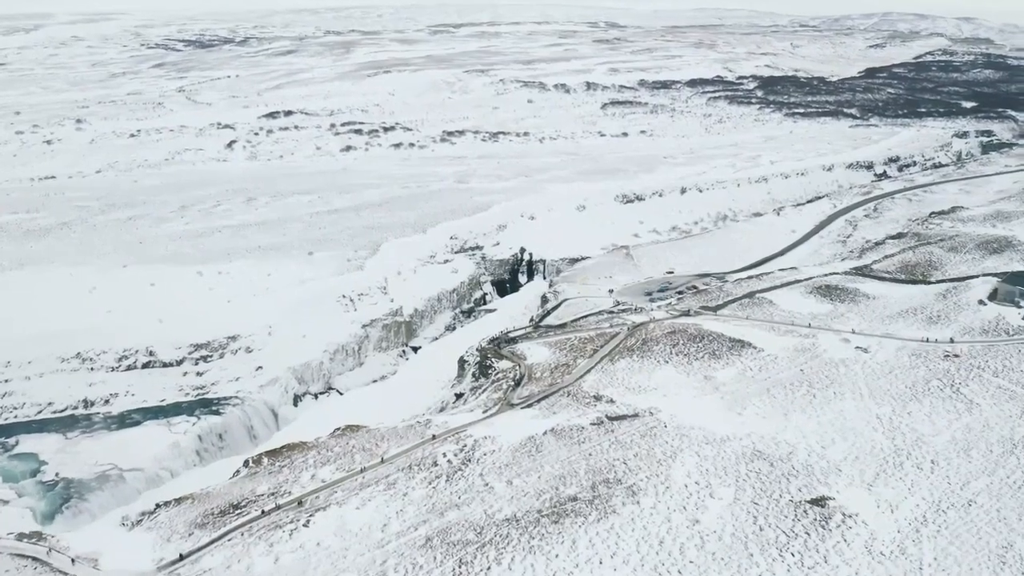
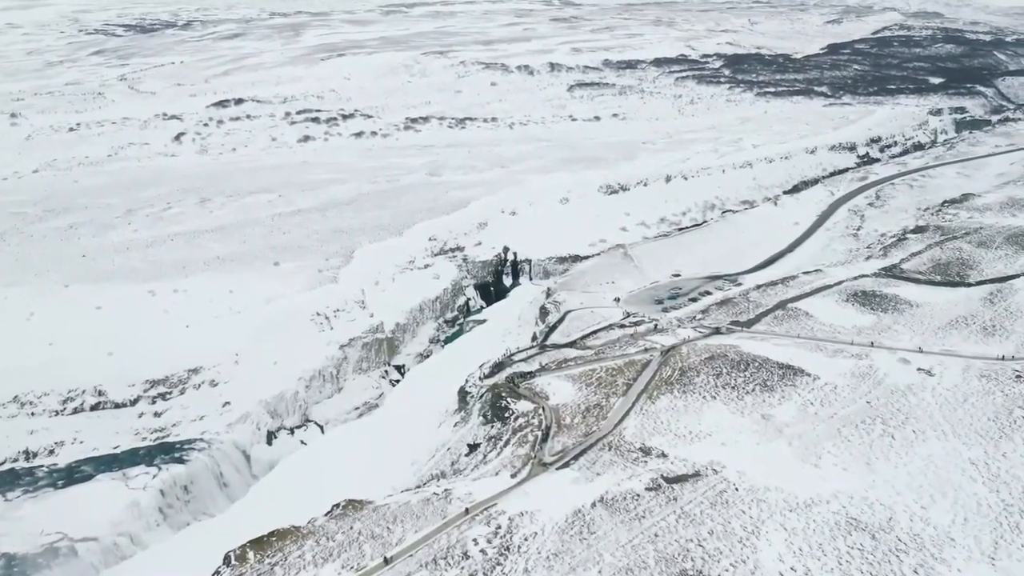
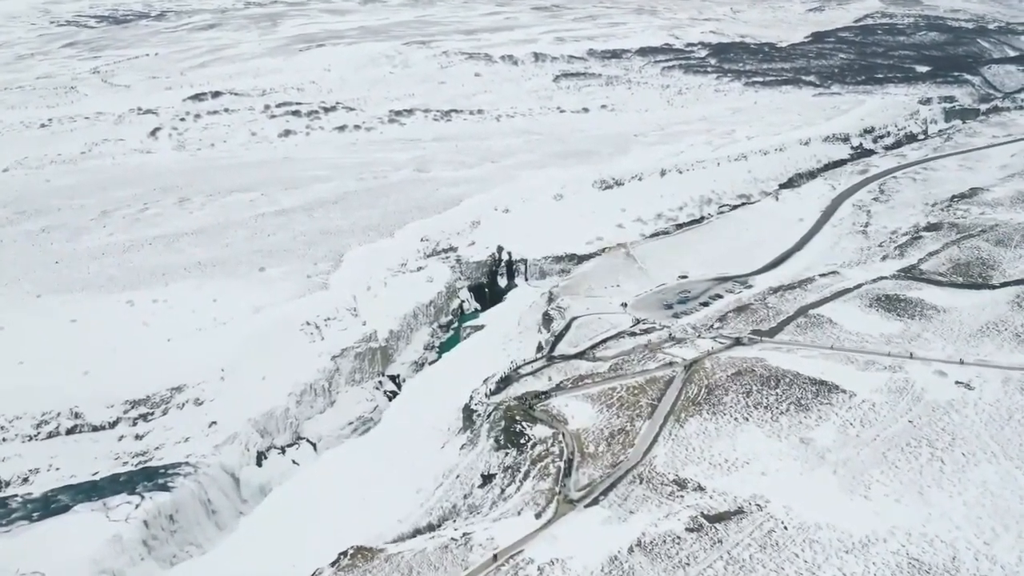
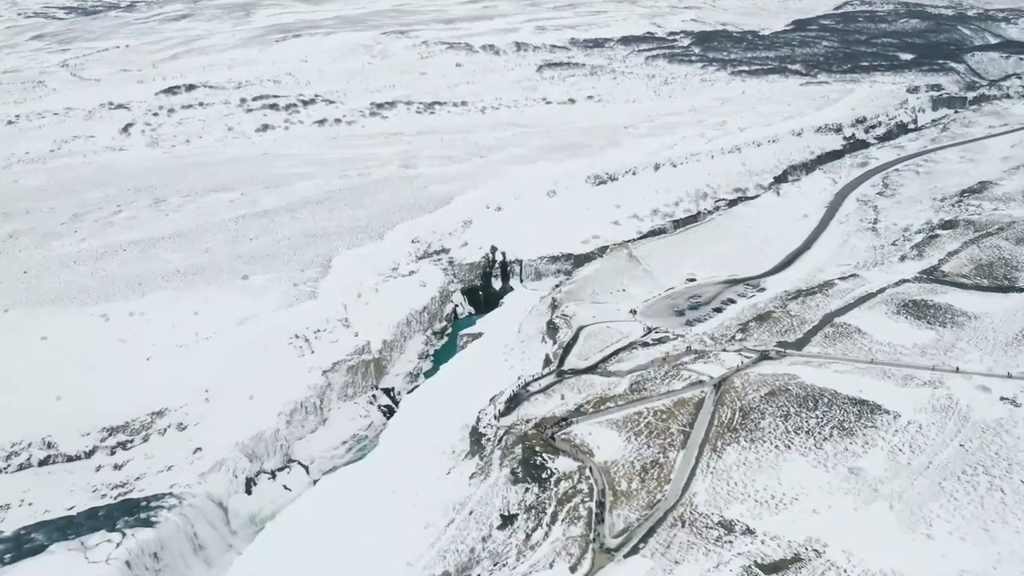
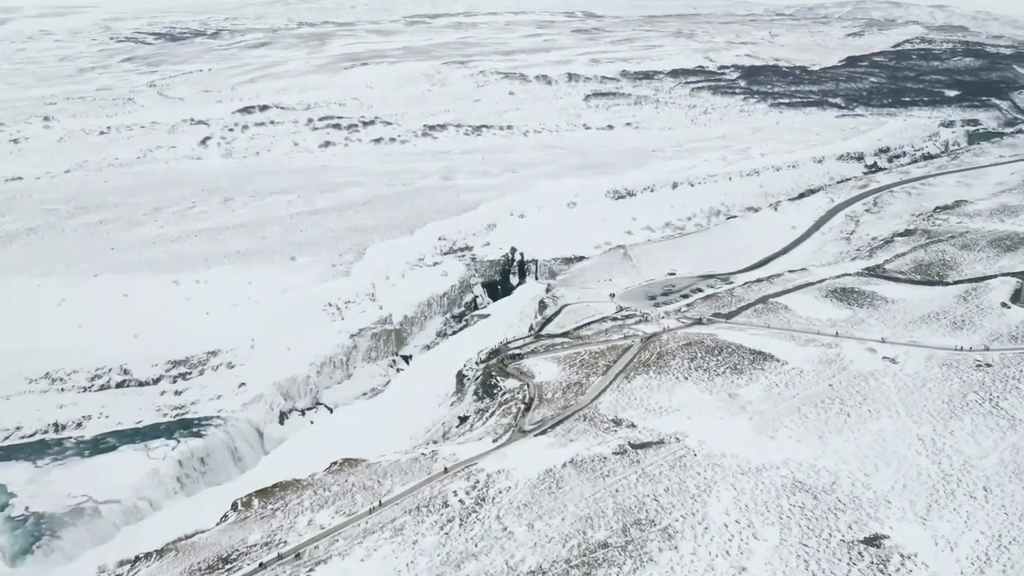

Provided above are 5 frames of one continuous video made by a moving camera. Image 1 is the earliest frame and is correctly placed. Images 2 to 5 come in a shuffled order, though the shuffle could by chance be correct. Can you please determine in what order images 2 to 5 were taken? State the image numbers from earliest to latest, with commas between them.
5, 2, 3, 4
